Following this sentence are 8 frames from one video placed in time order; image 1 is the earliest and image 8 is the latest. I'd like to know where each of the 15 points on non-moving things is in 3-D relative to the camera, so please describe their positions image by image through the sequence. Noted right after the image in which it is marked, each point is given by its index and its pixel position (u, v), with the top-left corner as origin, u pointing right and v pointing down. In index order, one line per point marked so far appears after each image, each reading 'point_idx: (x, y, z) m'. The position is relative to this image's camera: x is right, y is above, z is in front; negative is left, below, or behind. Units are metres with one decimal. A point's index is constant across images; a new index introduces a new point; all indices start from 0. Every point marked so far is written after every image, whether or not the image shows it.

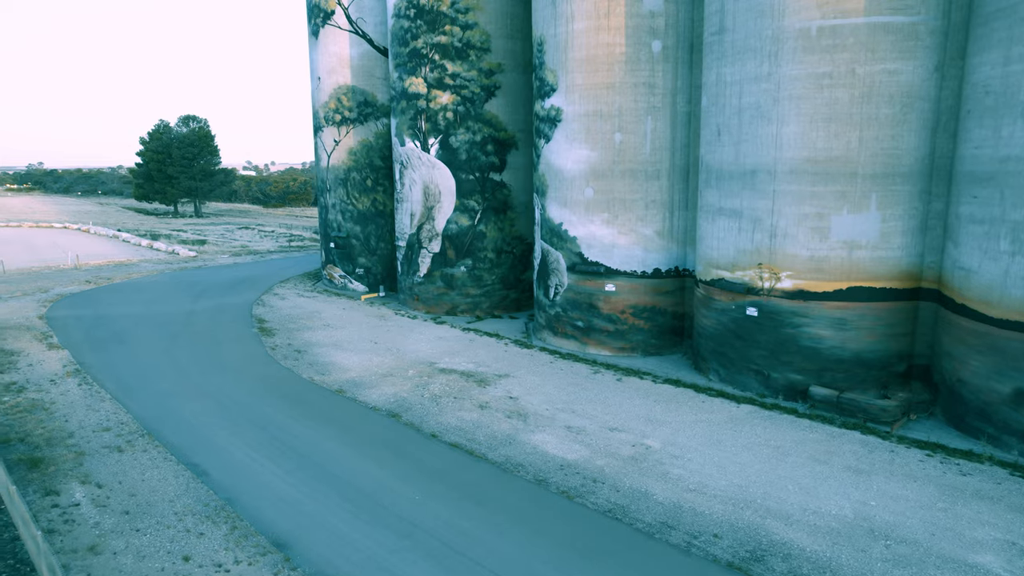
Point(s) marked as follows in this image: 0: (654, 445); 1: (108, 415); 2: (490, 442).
0: (+4.0, -4.4, +17.7) m
1: (-12.0, -3.8, +18.7) m
2: (-0.6, -4.3, +17.5) m
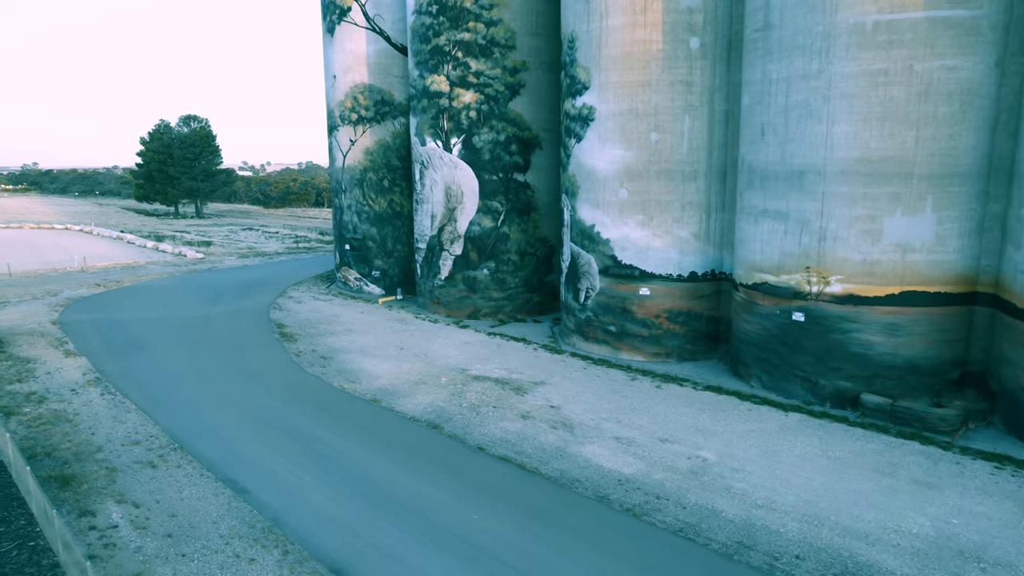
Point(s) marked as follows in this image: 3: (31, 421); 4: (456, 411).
0: (+5.3, -4.6, +16.9) m
1: (-10.7, -4.0, +17.8) m
2: (+0.8, -4.5, +16.7) m
3: (-13.8, -3.8, +17.9) m
4: (-1.7, -3.9, +19.7) m
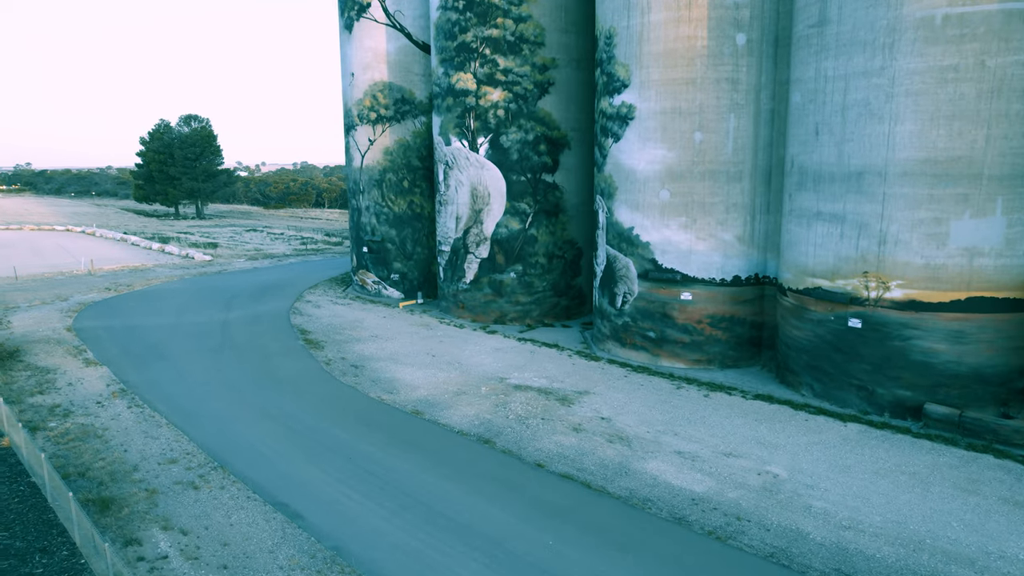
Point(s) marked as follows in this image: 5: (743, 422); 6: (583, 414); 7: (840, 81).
0: (+6.9, -4.8, +16.1) m
1: (-9.2, -4.2, +16.8) m
2: (+2.3, -4.6, +15.8) m
3: (-12.2, -4.0, +16.9) m
4: (-0.2, -4.0, +18.7) m
5: (+7.3, -4.2, +19.7) m
6: (+2.2, -4.0, +19.7) m
7: (+10.4, +6.6, +19.9) m
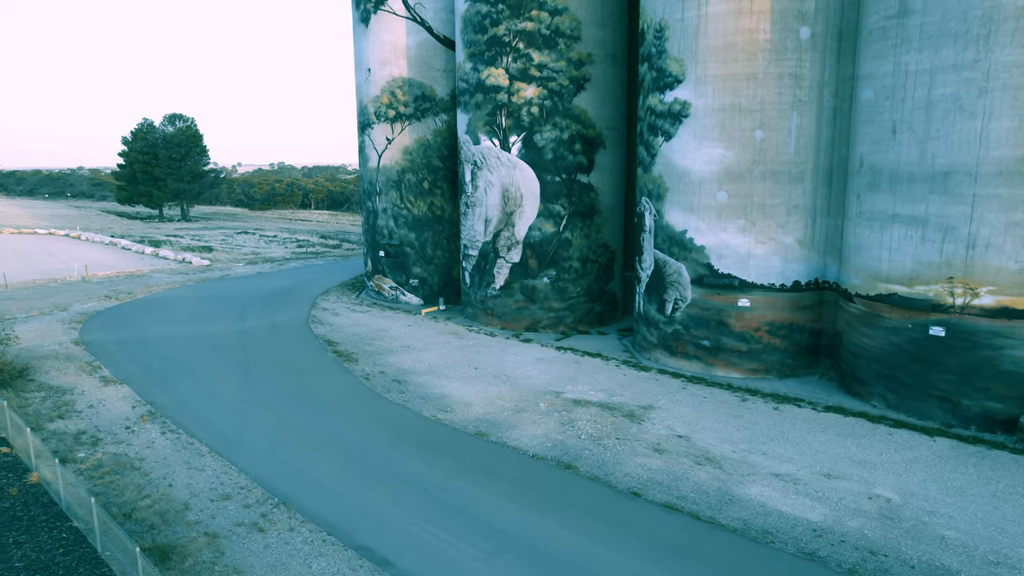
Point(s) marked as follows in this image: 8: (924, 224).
0: (+9.0, -5.0, +14.9) m
1: (-7.0, -4.5, +15.1) m
2: (+4.5, -4.9, +14.5) m
3: (-10.1, -4.4, +15.1) m
4: (+1.9, -4.3, +17.3) m
5: (+9.3, -4.4, +18.5) m
6: (+4.2, -4.2, +18.3) m
7: (+12.3, +6.4, +18.8) m
8: (+12.7, +2.0, +19.4) m
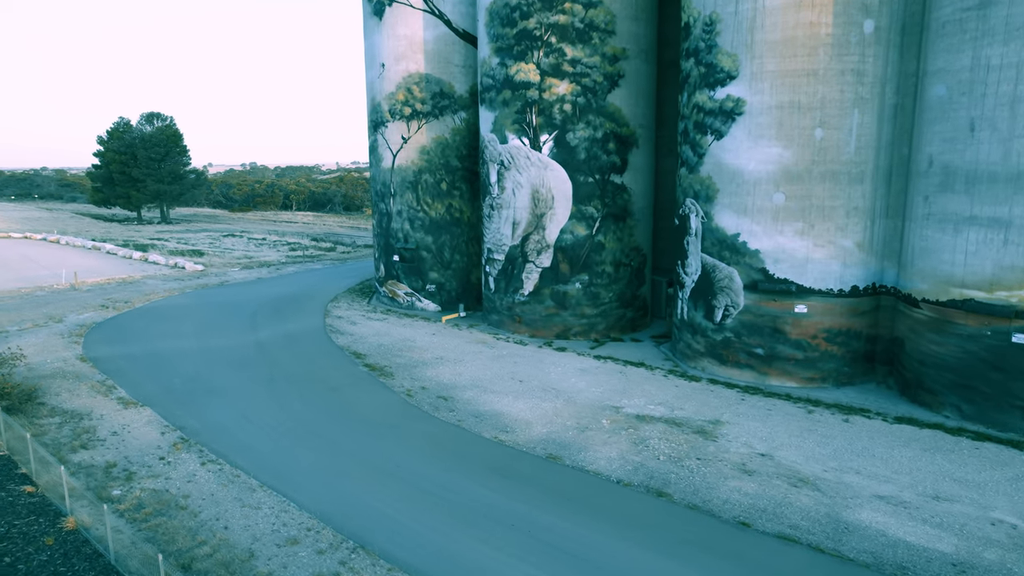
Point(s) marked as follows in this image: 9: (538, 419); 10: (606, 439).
0: (+11.1, -5.2, +13.8) m
1: (-5.0, -4.8, +13.5) m
2: (+6.5, -5.1, +13.3) m
3: (-8.0, -4.7, +13.3) m
4: (+3.8, -4.6, +16.0) m
5: (+11.2, -4.6, +17.5) m
6: (+6.1, -4.5, +17.1) m
7: (+14.1, +6.2, +17.9) m
8: (+14.5, +1.8, +18.5) m
9: (+0.8, -3.9, +18.9) m
10: (+2.6, -4.3, +17.7) m
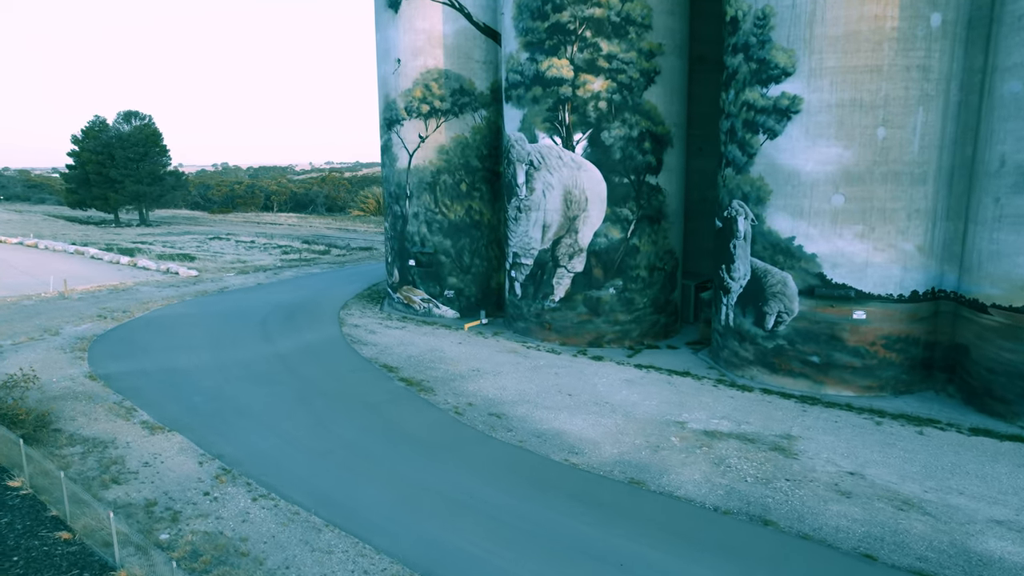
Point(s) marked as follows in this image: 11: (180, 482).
0: (+13.1, -5.3, +13.0) m
1: (-3.0, -5.1, +12.0) m
2: (+8.5, -5.3, +12.2) m
3: (-6.0, -5.1, +11.7) m
4: (+5.8, -4.8, +14.8) m
5: (+13.0, -4.8, +16.6) m
6: (+8.0, -4.7, +16.1) m
7: (+15.9, +6.0, +17.2) m
8: (+16.3, +1.7, +17.7) m
9: (+2.6, -4.2, +17.6) m
10: (+4.5, -4.5, +16.5) m
11: (-7.7, -4.5, +14.6) m
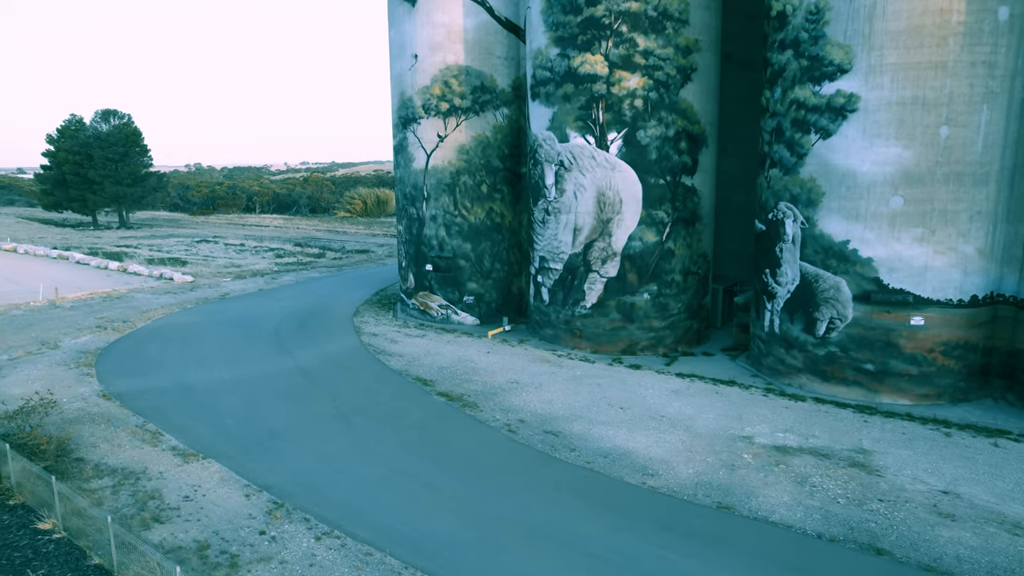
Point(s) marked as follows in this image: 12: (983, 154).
0: (+14.9, -5.5, +12.2) m
1: (-1.1, -5.4, +10.7) m
2: (+10.4, -5.5, +11.3) m
3: (-4.1, -5.4, +10.3) m
4: (+7.6, -5.0, +13.9) m
5: (+14.8, -4.9, +15.9) m
6: (+9.7, -4.9, +15.2) m
7: (+17.5, +5.9, +16.5) m
8: (+17.9, +1.5, +17.1) m
9: (+4.3, -4.4, +16.5) m
10: (+6.2, -4.7, +15.5) m
11: (-5.9, -4.8, +13.1) m
12: (+15.0, +4.3, +20.0) m
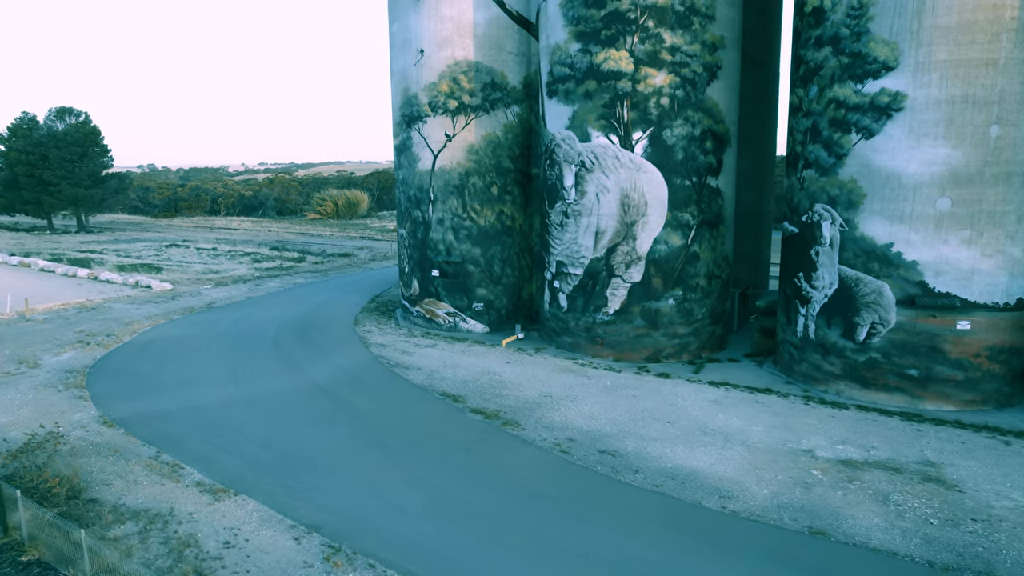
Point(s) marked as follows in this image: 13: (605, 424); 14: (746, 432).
0: (+16.7, -5.6, +11.8) m
1: (+0.8, -5.7, +9.3) m
2: (+12.2, -5.7, +10.7) m
3: (-2.2, -5.7, +8.8) m
4: (+9.2, -5.2, +13.0) m
5: (+16.3, -5.0, +15.5) m
6: (+11.3, -5.0, +14.5) m
7: (+18.8, +5.8, +16.3) m
8: (+19.3, +1.5, +16.9) m
9: (+5.8, -4.6, +15.5) m
10: (+7.7, -4.9, +14.6) m
11: (-4.2, -5.1, +11.5) m
12: (+16.2, +4.2, +19.6) m
13: (+2.8, -4.0, +18.8) m
14: (+7.0, -4.3, +18.7) m
